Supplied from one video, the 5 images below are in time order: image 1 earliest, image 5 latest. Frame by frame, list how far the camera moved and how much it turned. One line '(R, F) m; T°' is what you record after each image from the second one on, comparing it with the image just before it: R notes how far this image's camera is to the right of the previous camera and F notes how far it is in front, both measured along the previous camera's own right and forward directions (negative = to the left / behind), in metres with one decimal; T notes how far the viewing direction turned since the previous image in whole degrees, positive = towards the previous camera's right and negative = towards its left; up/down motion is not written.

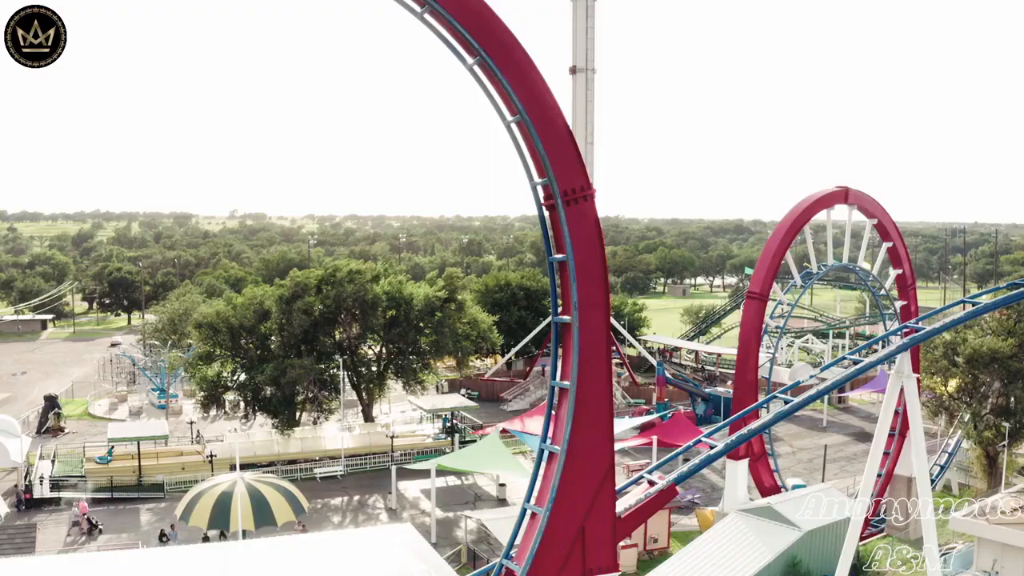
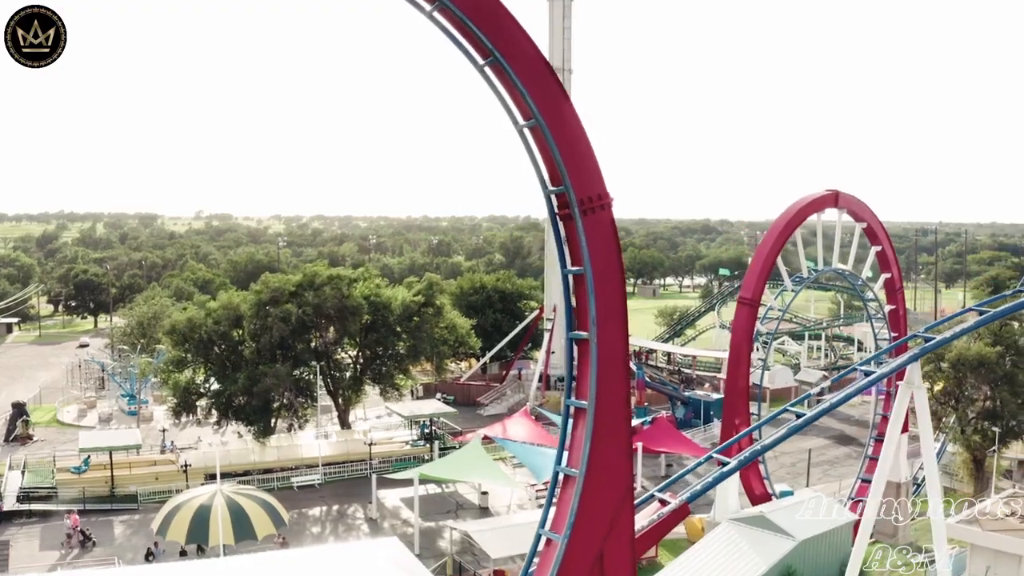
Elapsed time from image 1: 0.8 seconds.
(-0.2, +0.2) m; +2°
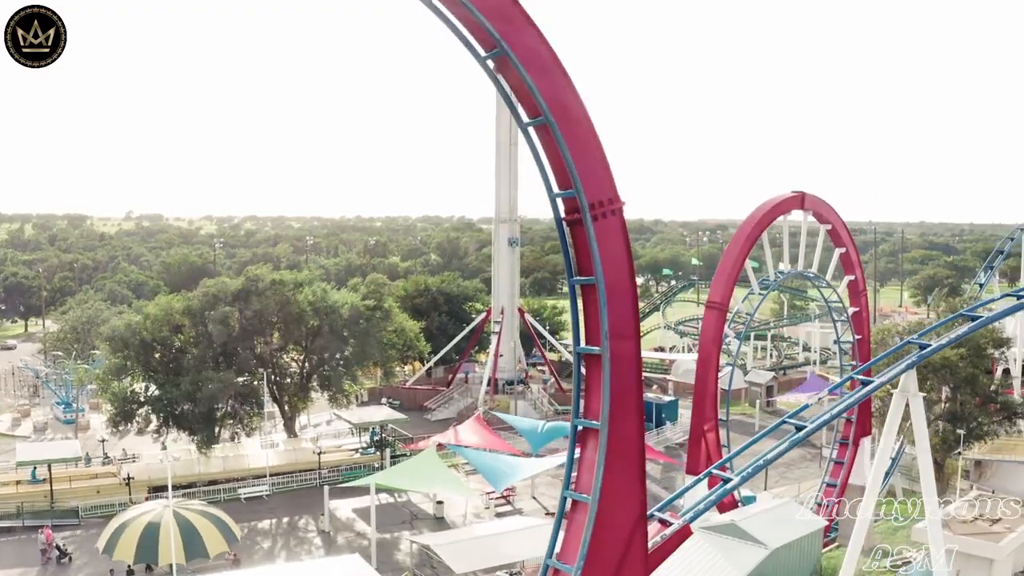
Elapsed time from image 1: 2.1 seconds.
(-0.2, +0.4) m; +4°
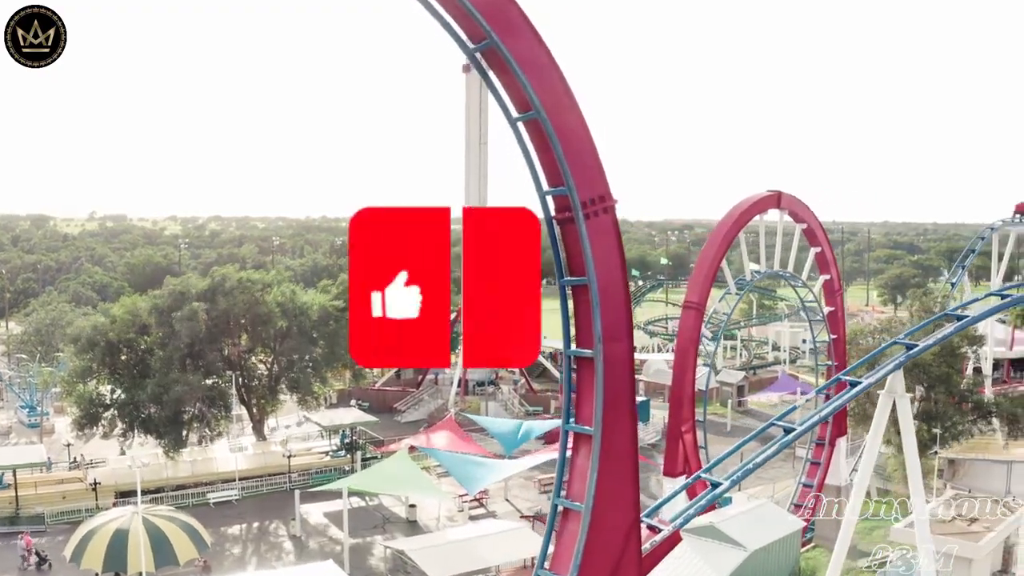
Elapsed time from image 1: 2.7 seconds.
(-0.1, +0.2) m; +2°
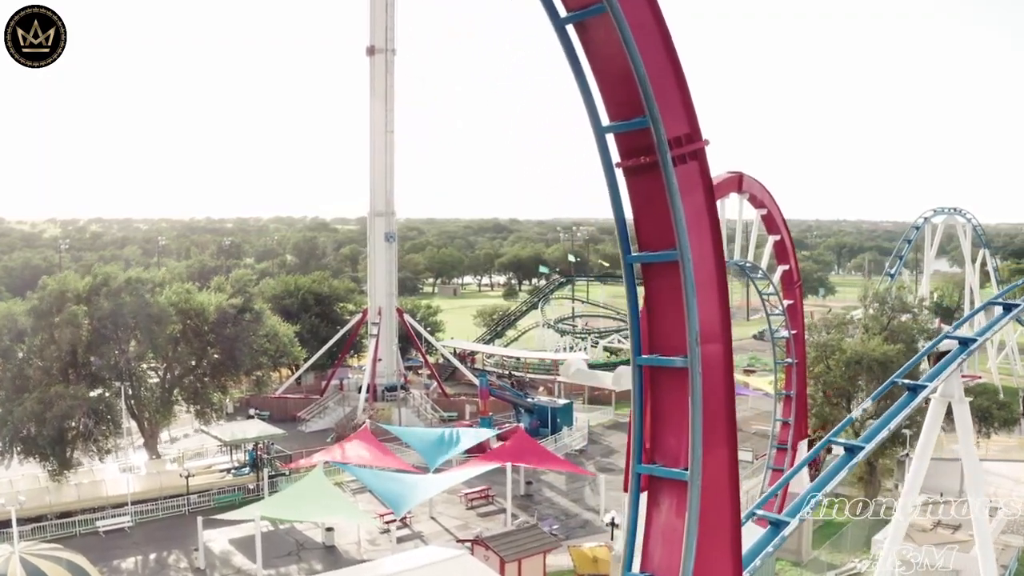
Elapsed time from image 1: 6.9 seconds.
(-0.4, +1.3) m; +7°
